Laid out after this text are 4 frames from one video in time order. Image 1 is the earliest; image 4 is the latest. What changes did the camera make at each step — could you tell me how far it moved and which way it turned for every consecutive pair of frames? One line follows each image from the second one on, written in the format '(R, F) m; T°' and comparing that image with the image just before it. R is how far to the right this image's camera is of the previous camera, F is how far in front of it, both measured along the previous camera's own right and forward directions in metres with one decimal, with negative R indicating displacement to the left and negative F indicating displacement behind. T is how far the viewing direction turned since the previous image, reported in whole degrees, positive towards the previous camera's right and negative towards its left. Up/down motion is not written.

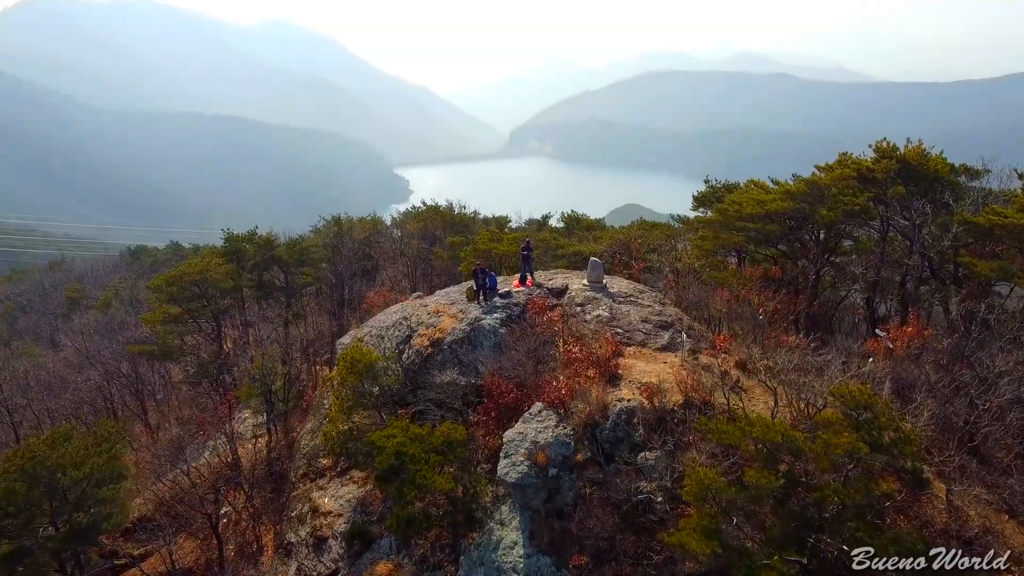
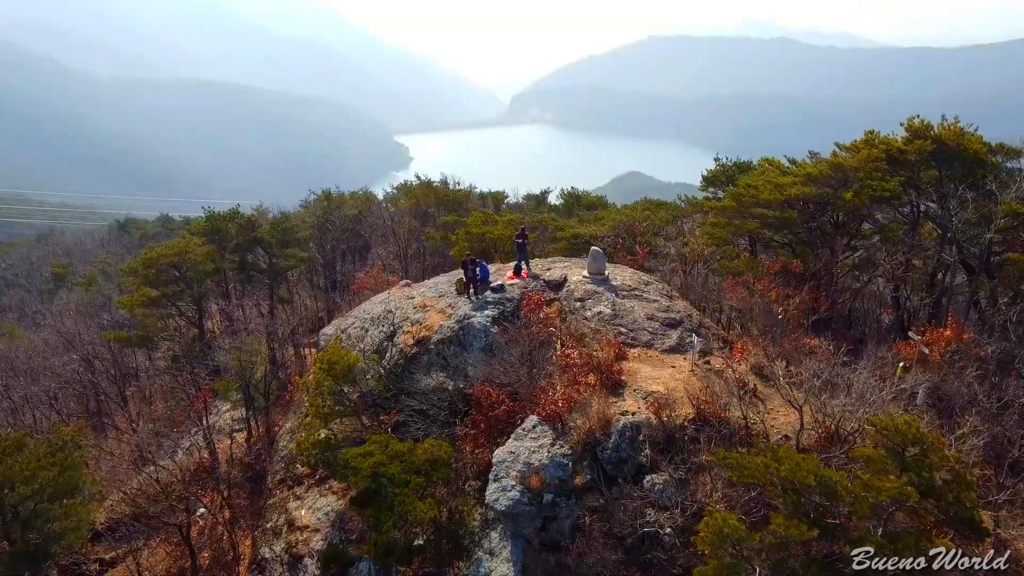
(+0.1, +1.5) m; 0°
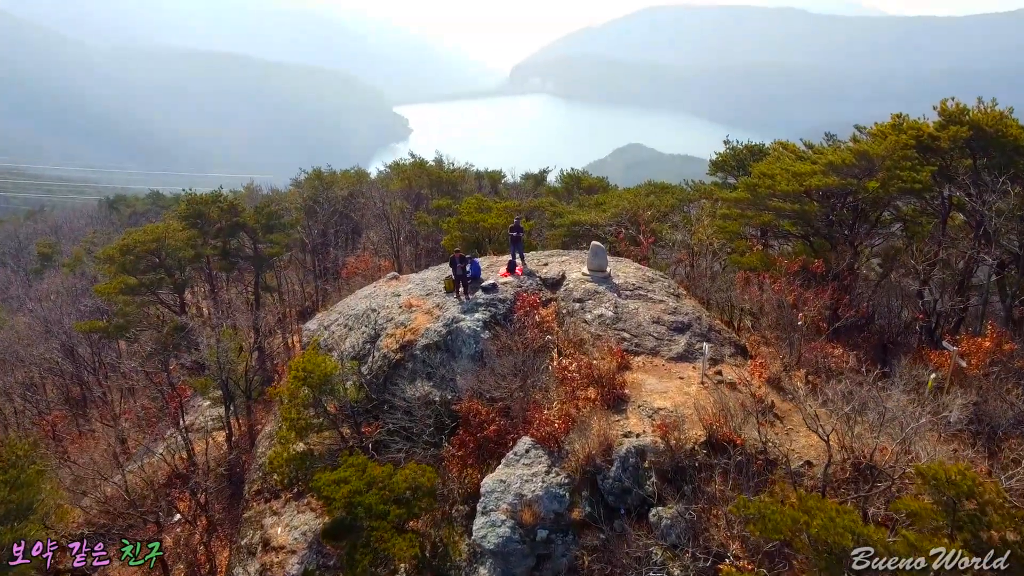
(+0.1, +1.3) m; 0°
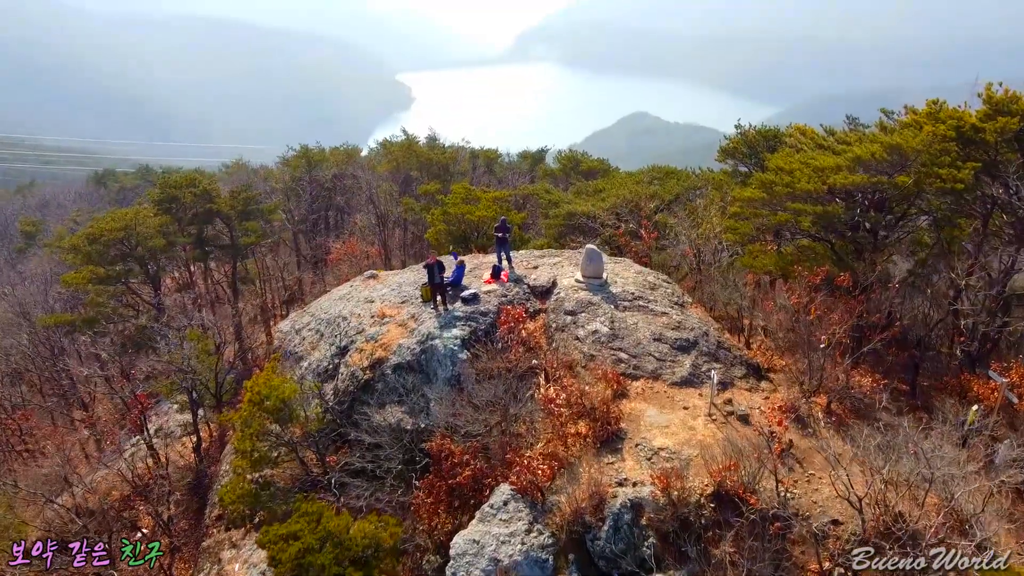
(+0.3, +1.6) m; 0°
